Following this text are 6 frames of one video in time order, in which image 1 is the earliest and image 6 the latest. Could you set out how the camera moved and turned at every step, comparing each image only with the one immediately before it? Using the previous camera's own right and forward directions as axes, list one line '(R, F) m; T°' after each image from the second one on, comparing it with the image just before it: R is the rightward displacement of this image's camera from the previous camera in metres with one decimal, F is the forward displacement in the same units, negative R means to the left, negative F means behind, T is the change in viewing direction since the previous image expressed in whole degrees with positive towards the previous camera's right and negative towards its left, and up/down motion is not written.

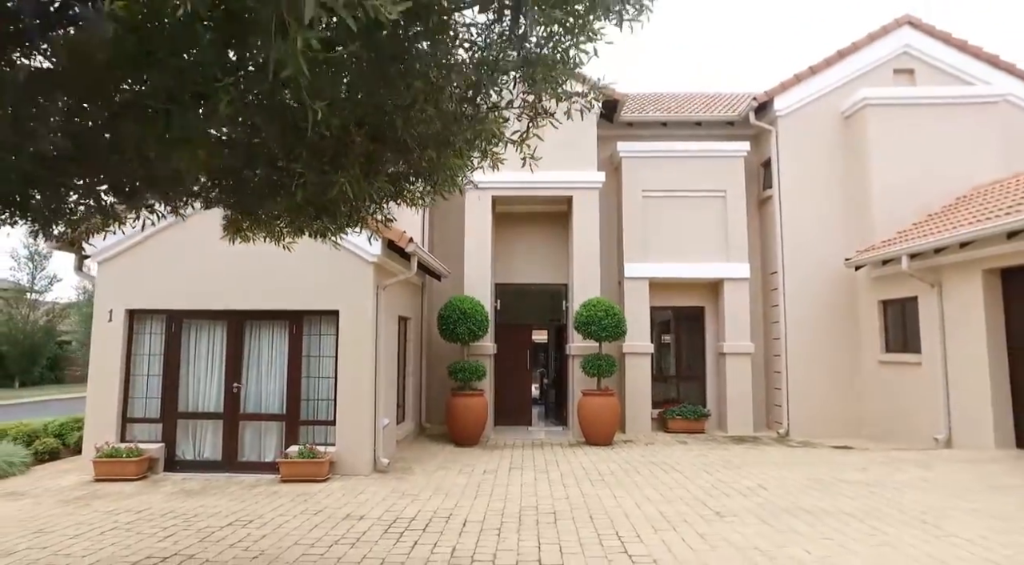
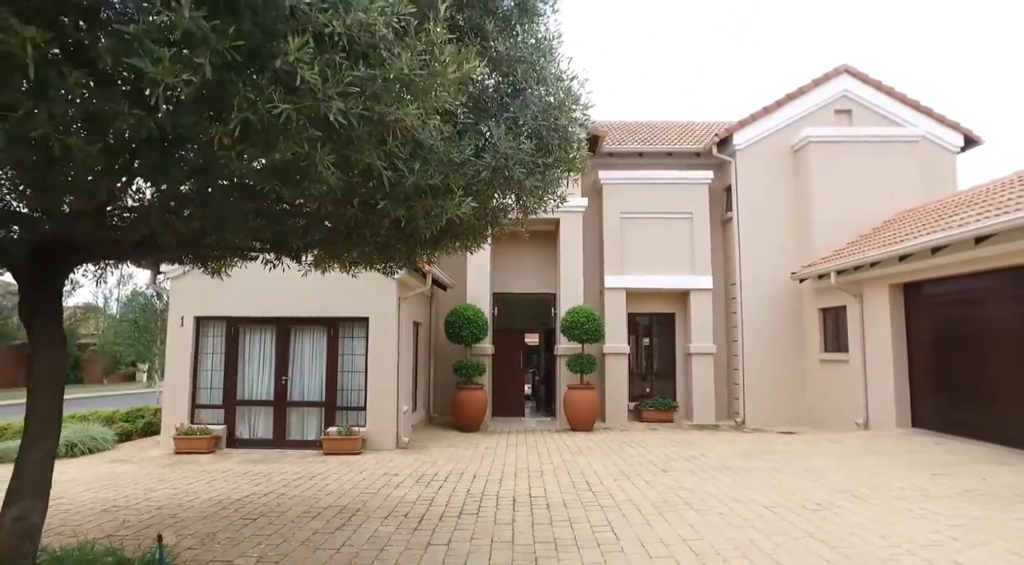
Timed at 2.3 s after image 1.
(-0.1, -2.2) m; +1°
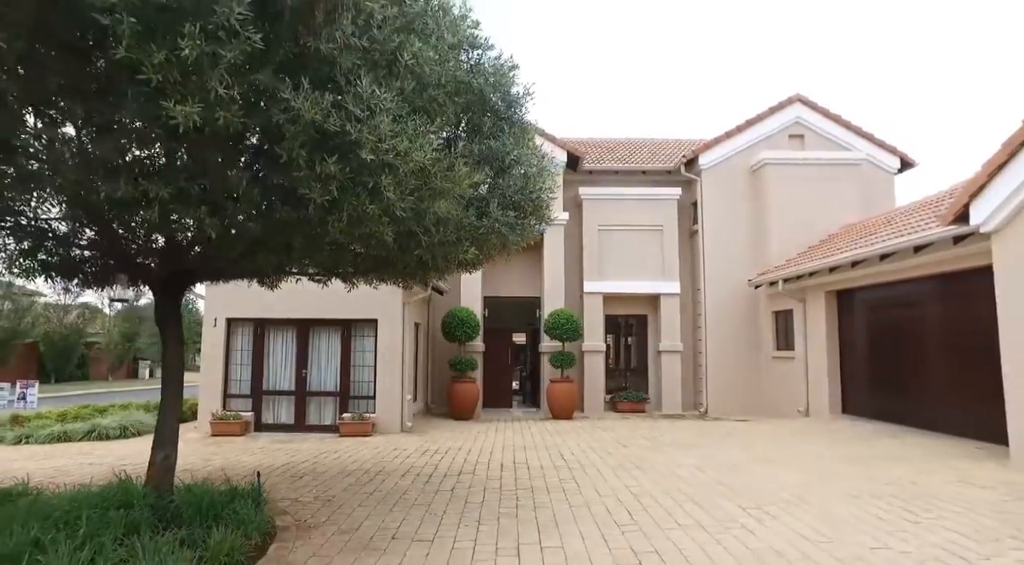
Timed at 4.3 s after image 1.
(0.0, -1.8) m; +1°
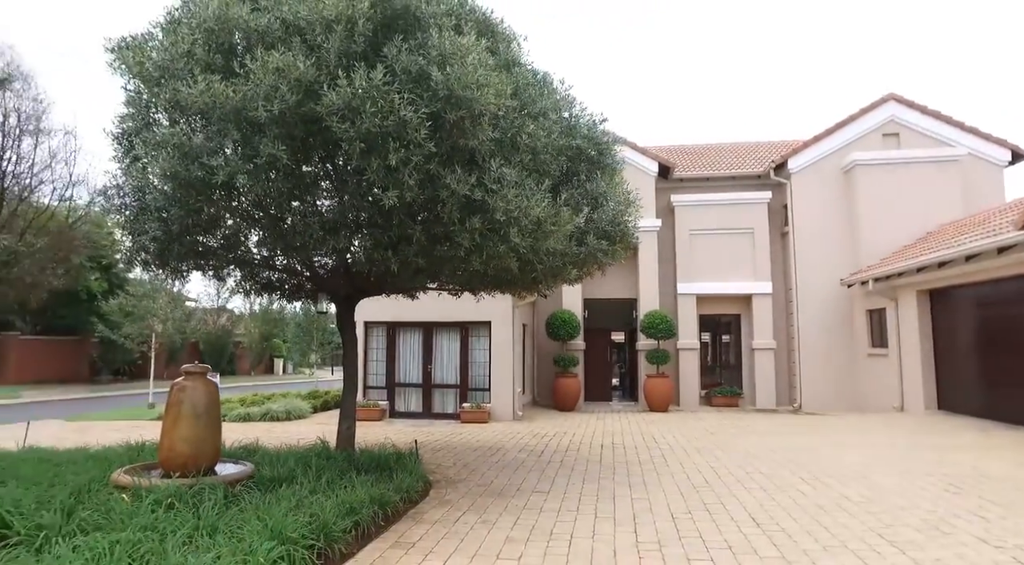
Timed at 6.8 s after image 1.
(+0.1, -1.6) m; -9°
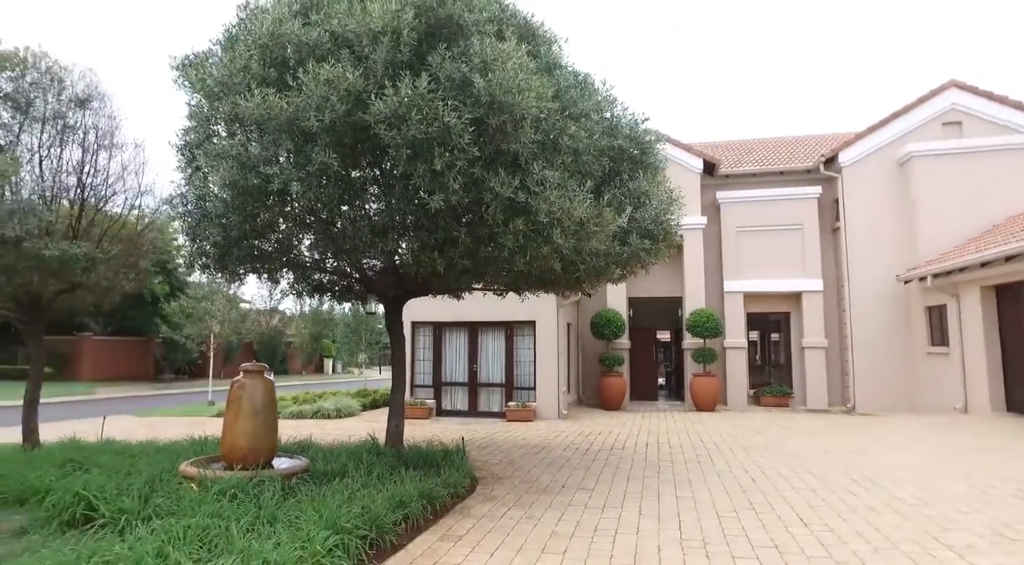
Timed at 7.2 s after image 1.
(0.0, -0.1) m; -4°
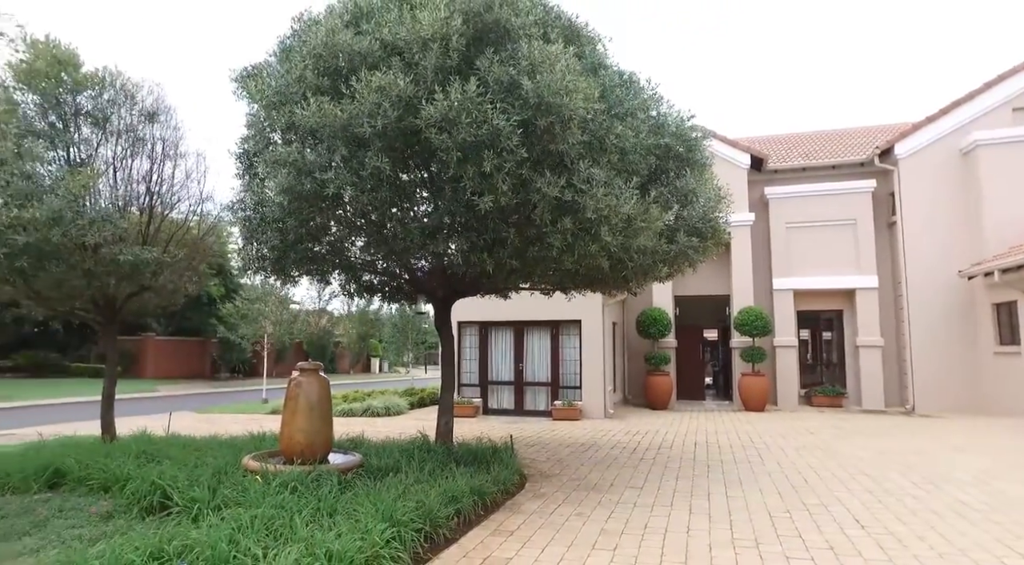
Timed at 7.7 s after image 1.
(-0.1, -0.1) m; -4°
